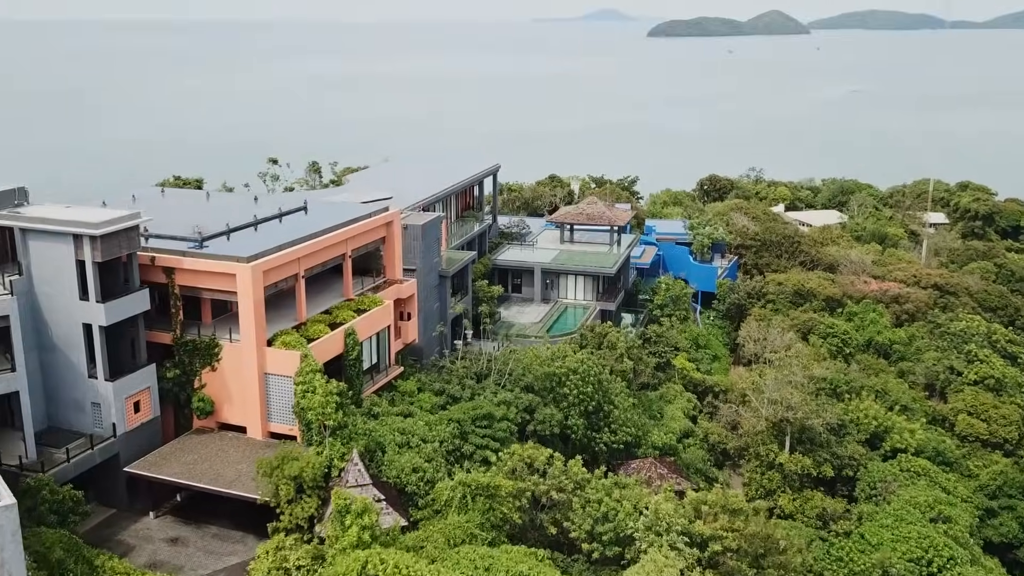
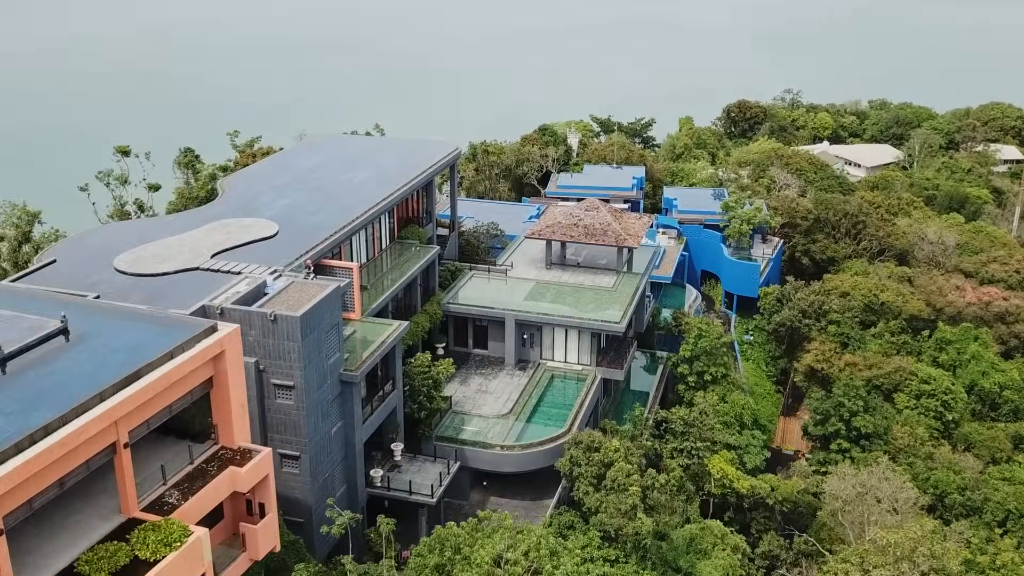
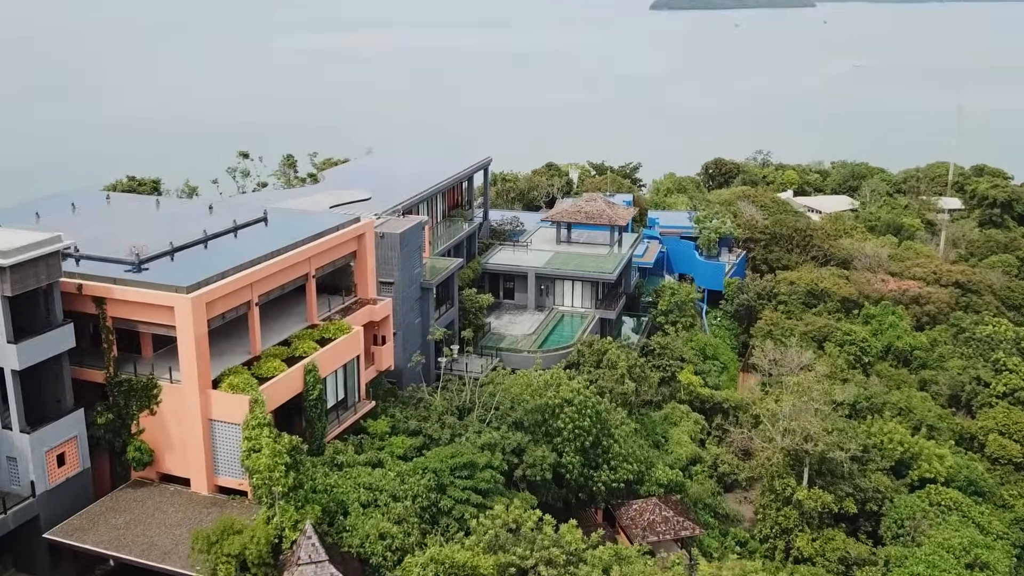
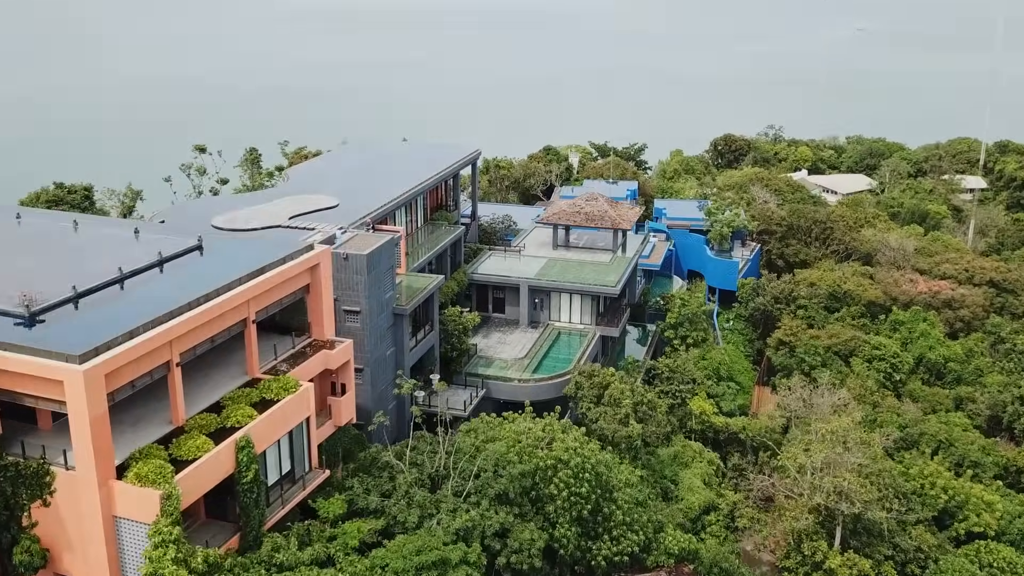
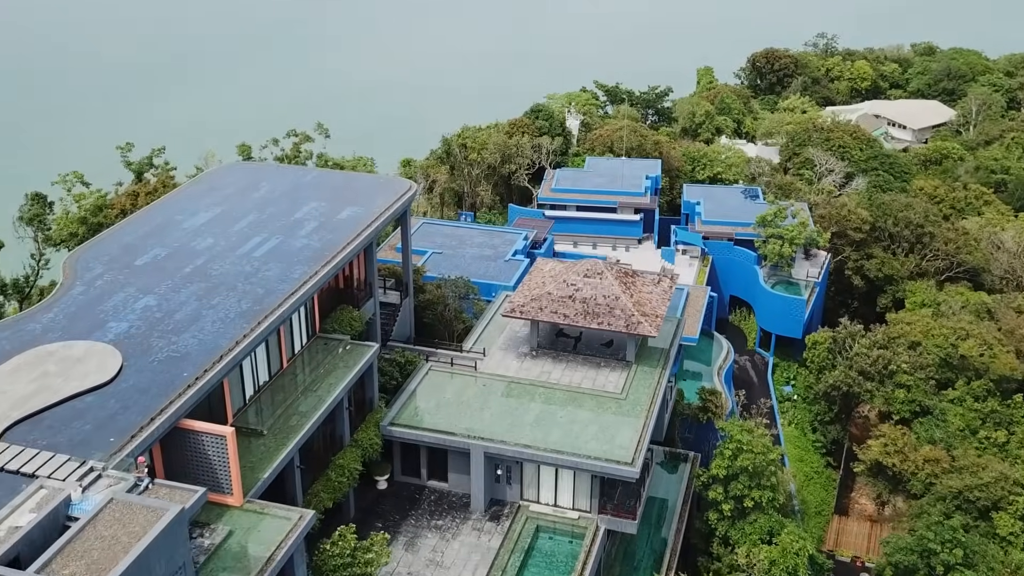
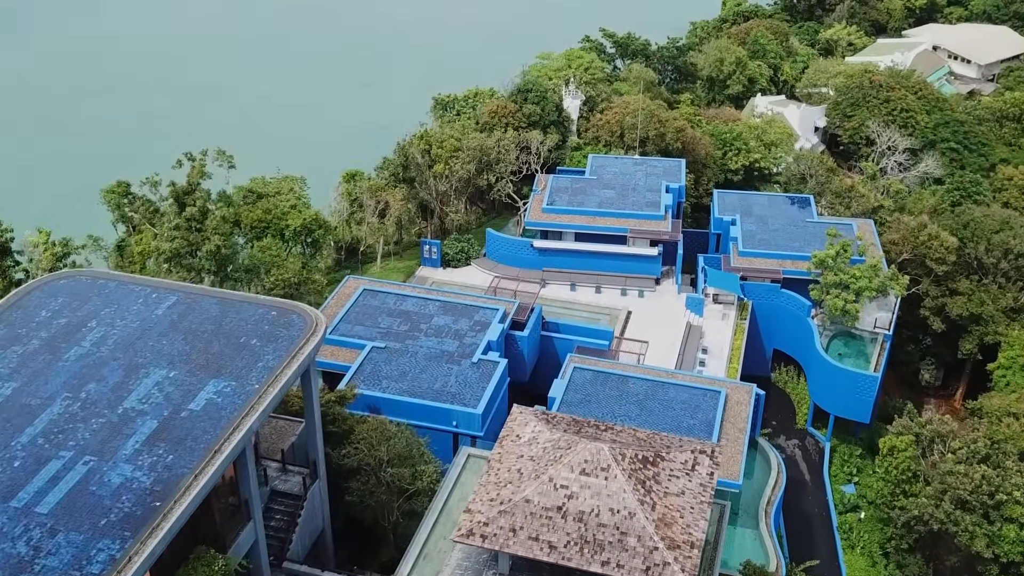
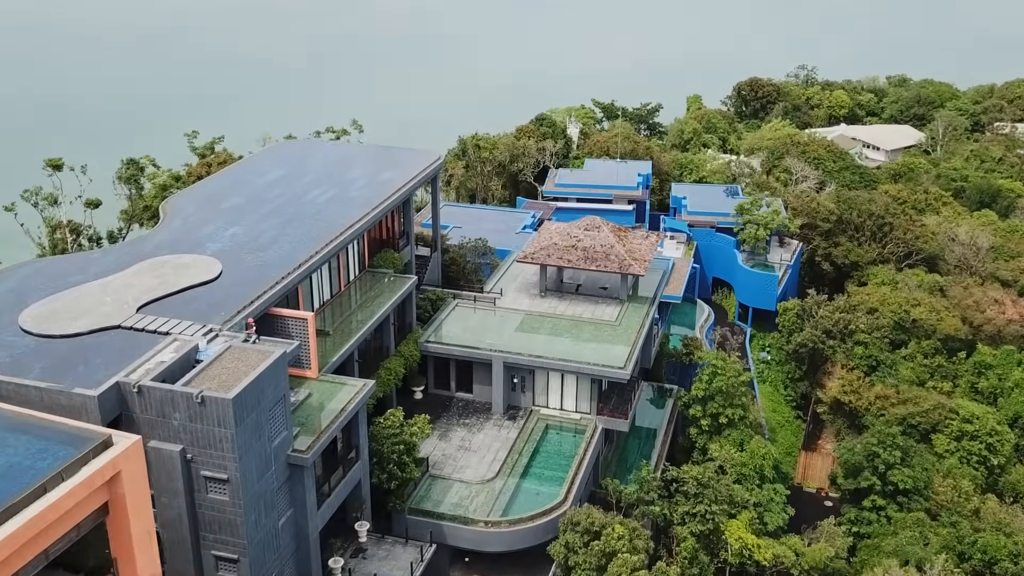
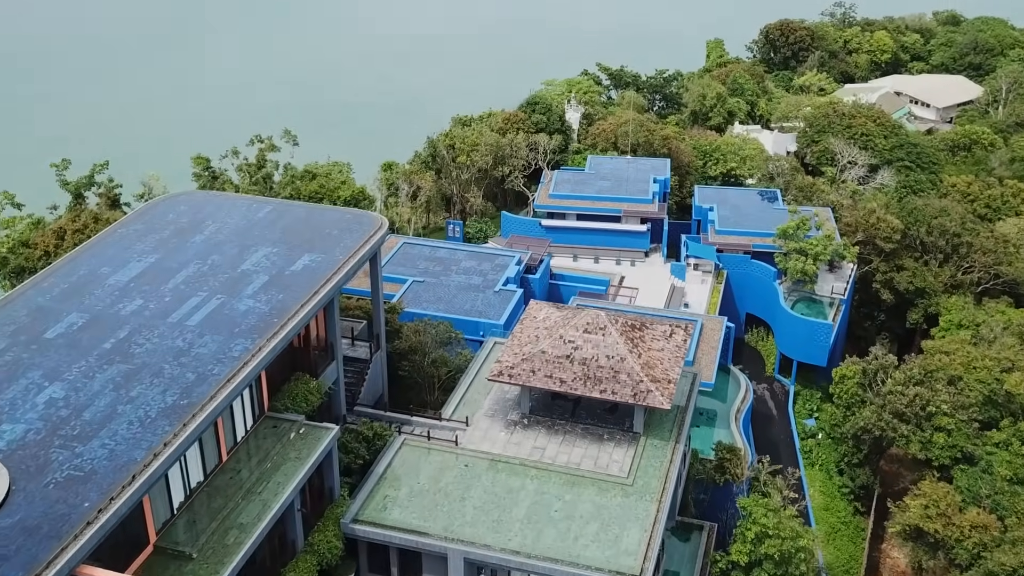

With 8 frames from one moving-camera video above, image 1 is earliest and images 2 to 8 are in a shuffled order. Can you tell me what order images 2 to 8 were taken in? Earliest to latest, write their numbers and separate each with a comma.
3, 4, 2, 7, 5, 8, 6
